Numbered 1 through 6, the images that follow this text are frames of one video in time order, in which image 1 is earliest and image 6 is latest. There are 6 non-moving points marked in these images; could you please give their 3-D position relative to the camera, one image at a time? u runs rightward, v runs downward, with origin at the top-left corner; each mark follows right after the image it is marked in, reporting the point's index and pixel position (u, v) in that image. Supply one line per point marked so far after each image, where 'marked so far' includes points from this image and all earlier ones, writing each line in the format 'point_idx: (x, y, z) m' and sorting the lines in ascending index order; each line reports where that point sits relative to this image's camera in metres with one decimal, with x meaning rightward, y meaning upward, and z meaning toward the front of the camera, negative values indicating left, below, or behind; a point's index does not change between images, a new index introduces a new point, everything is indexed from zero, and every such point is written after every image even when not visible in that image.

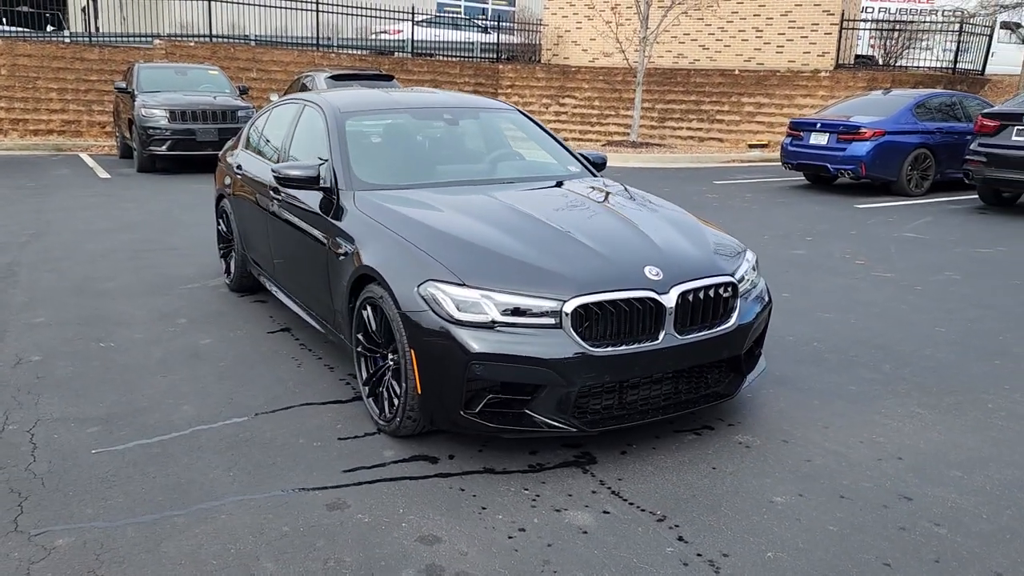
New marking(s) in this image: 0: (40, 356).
0: (-2.8, -0.4, +5.0) m
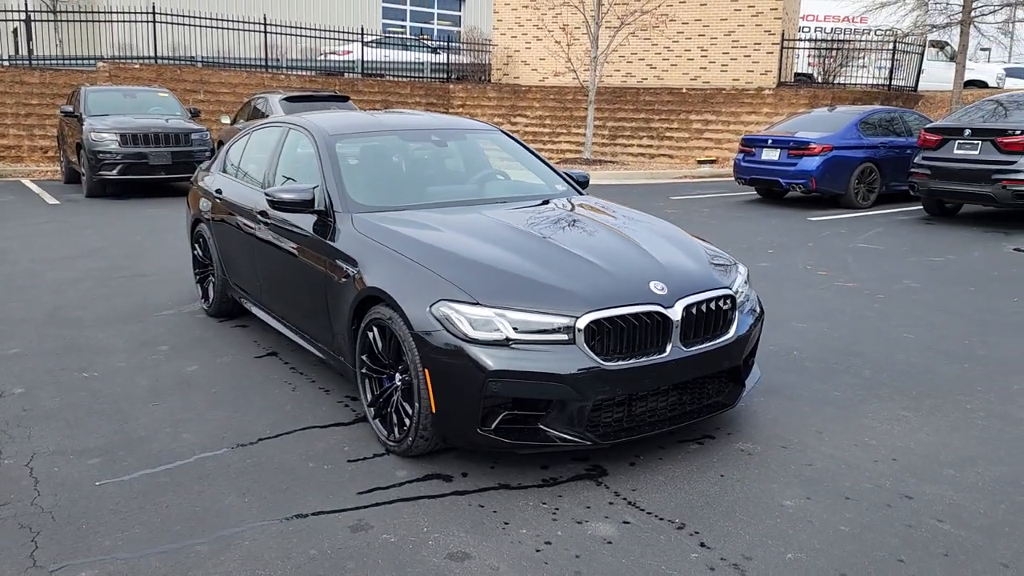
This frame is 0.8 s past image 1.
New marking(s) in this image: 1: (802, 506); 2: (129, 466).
0: (-2.8, -0.6, +4.9) m
1: (+1.2, -0.9, +3.5) m
2: (-1.7, -0.8, +3.9) m
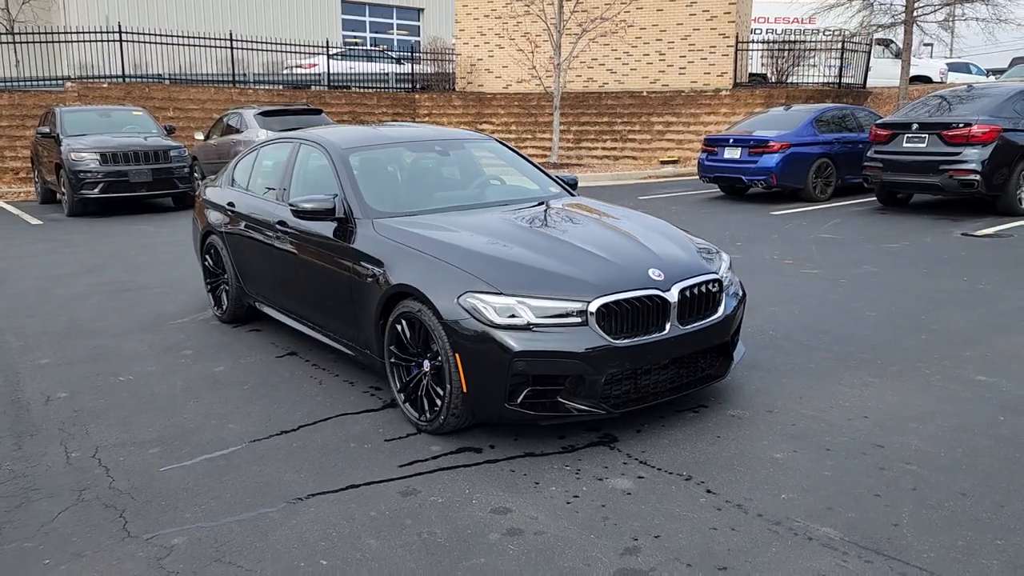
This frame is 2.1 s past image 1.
0: (-2.7, -0.6, +5.2) m
1: (+1.3, -0.8, +4.0) m
2: (-1.6, -0.8, +4.3) m
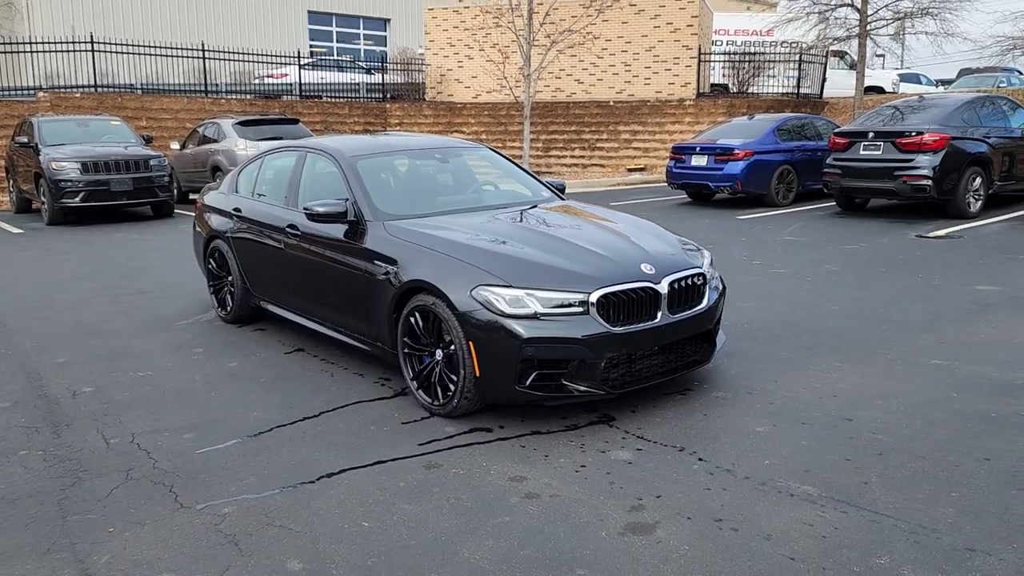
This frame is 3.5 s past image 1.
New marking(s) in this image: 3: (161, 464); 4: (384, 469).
0: (-2.7, -0.6, +5.5) m
1: (+1.4, -0.8, +4.5) m
2: (-1.6, -0.8, +4.6) m
3: (-1.8, -0.9, +4.3) m
4: (-0.6, -0.9, +4.1) m
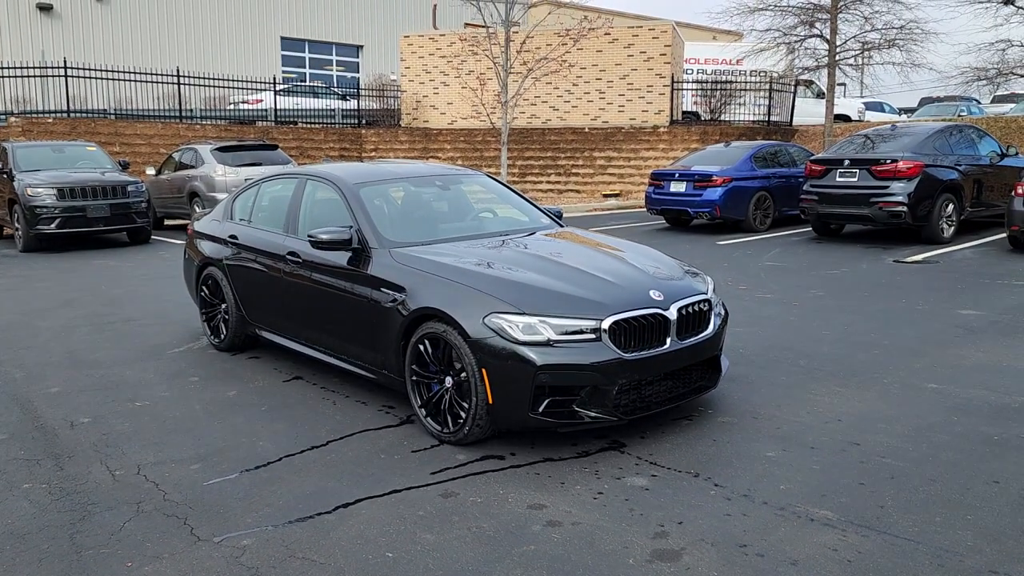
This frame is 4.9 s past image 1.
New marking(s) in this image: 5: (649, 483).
0: (-2.7, -0.8, +5.4) m
1: (+1.4, -0.9, +4.6) m
2: (-1.5, -1.0, +4.6) m
3: (-1.7, -1.0, +4.2) m
4: (-0.5, -1.0, +4.1) m
5: (+0.7, -1.0, +4.2) m
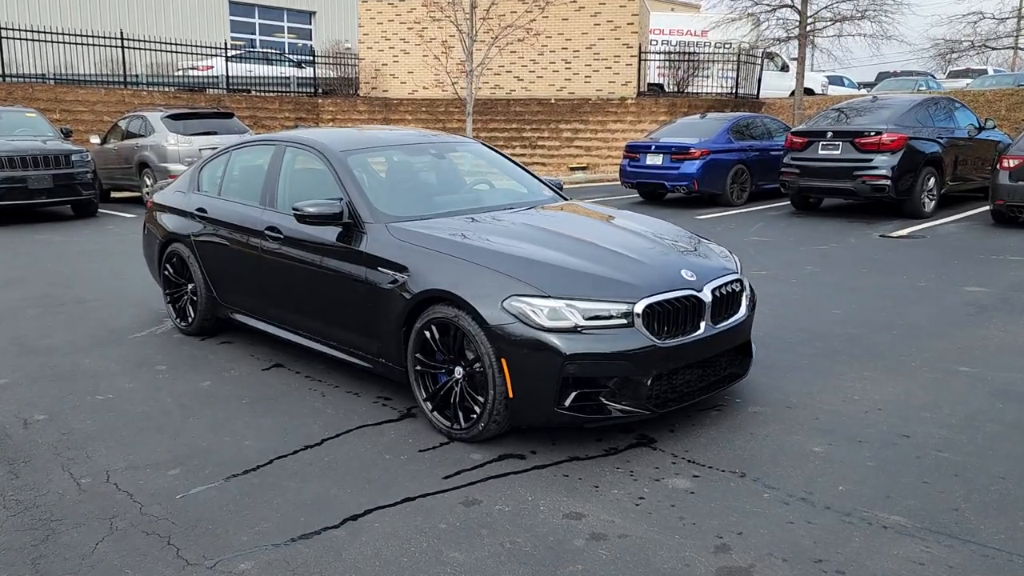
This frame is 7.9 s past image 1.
0: (-2.6, -0.7, +4.8) m
1: (+1.5, -0.8, +4.2) m
2: (-1.4, -0.9, +4.0) m
3: (-1.6, -1.0, +3.7) m
4: (-0.4, -0.9, +3.6) m
5: (+0.8, -0.9, +3.8) m
